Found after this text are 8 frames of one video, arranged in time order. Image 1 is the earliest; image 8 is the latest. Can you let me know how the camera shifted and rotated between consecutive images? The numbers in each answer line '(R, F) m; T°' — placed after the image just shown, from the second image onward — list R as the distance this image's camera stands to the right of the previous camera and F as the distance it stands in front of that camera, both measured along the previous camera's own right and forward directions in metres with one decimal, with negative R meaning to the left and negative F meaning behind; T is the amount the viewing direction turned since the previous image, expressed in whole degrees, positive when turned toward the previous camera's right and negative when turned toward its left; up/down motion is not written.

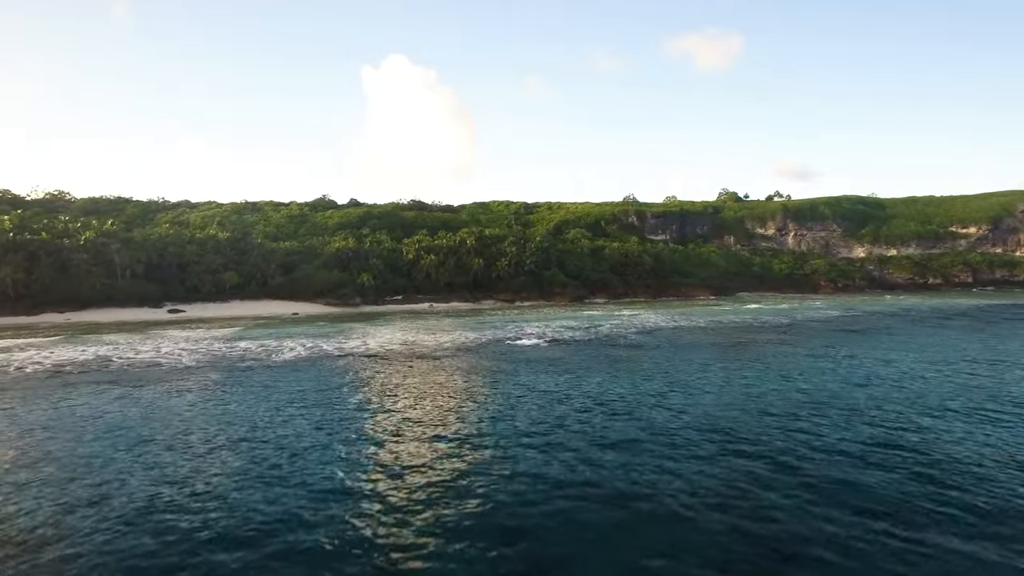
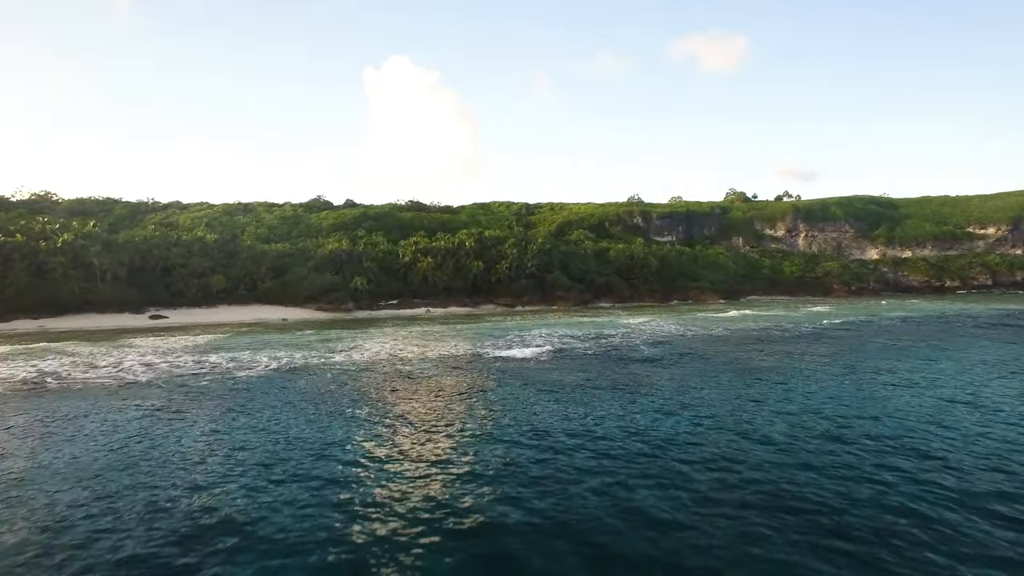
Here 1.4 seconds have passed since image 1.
(+0.2, +3.5) m; 0°
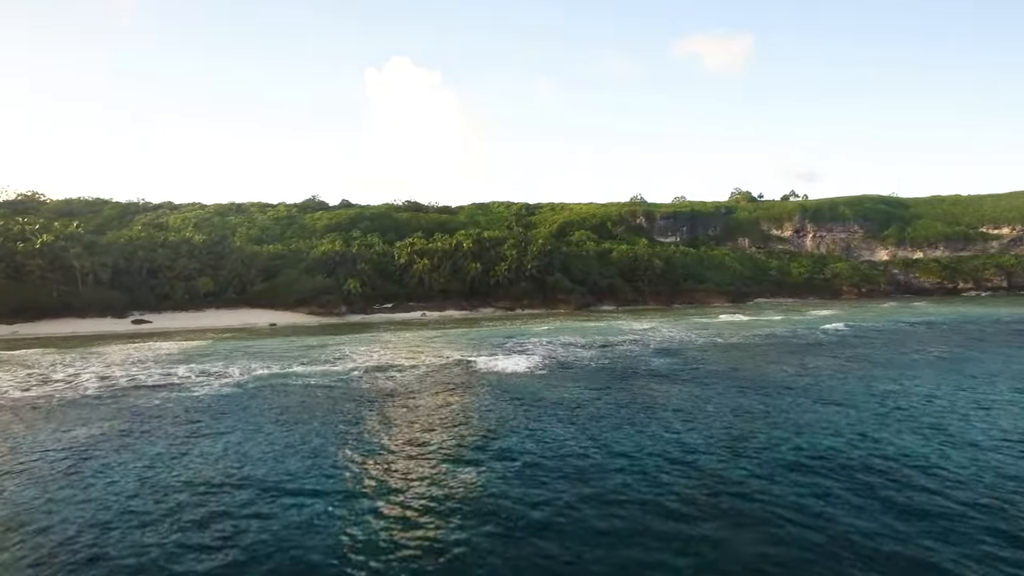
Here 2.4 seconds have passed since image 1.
(+0.3, +2.8) m; 0°
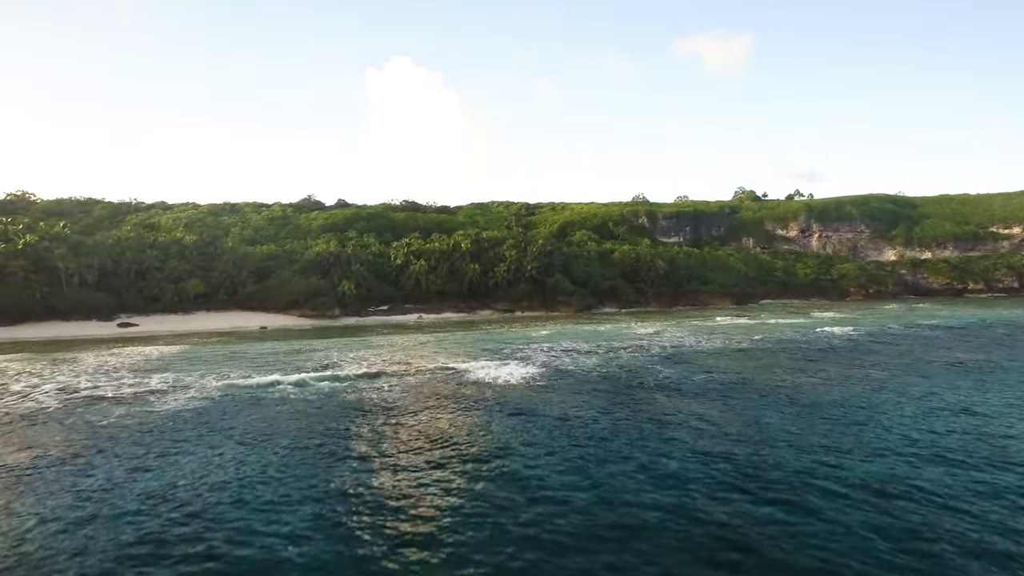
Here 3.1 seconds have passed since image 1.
(+0.2, +2.0) m; 0°
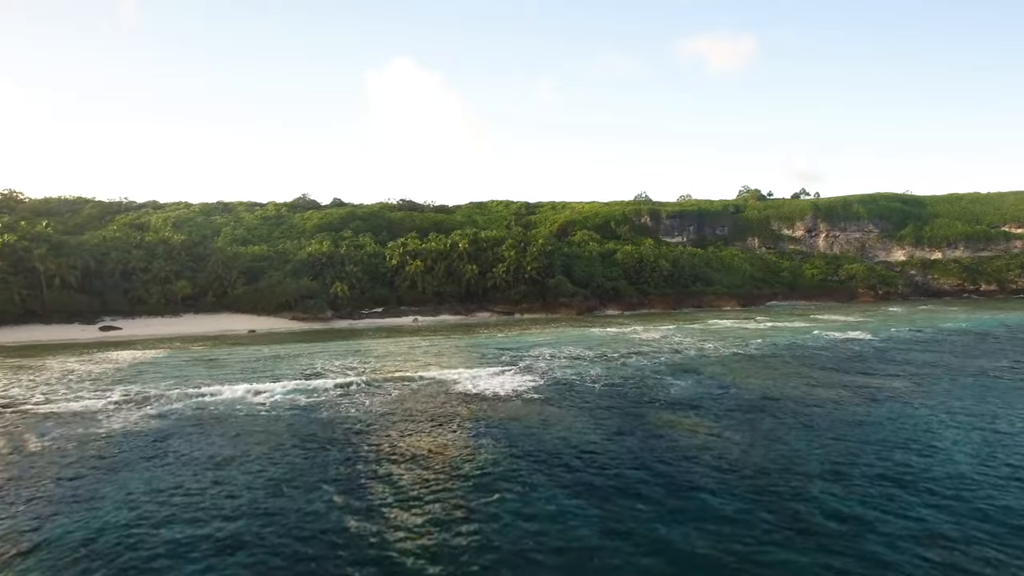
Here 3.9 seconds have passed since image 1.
(+0.2, +2.4) m; 0°
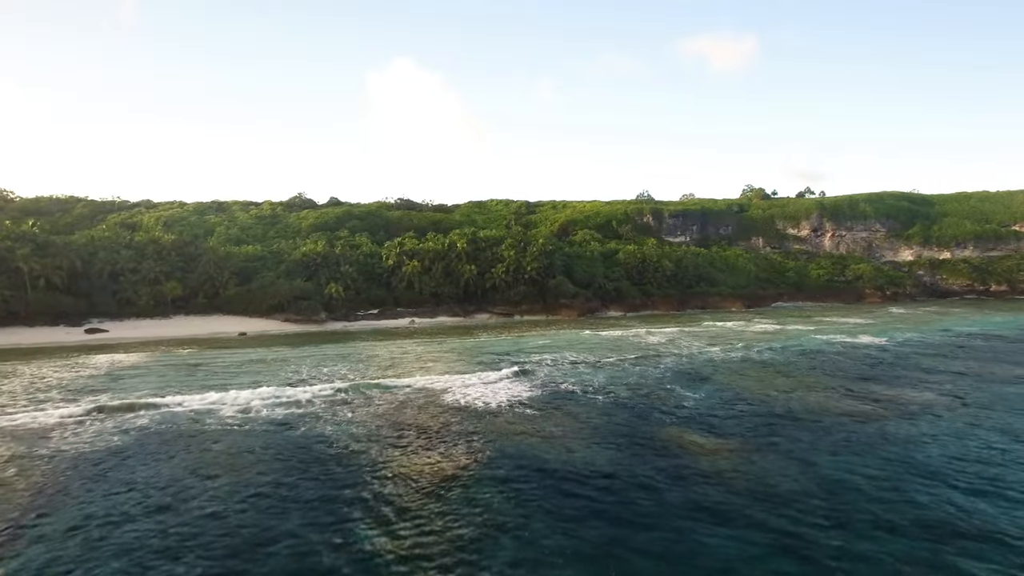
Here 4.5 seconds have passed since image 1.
(+0.1, +1.8) m; 0°
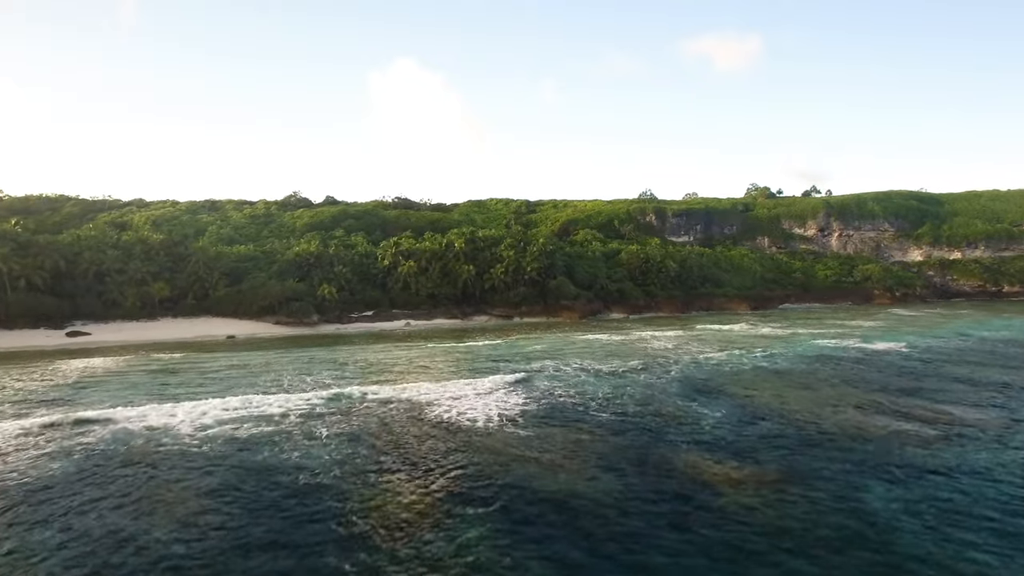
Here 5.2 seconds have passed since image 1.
(+0.2, +2.1) m; 0°
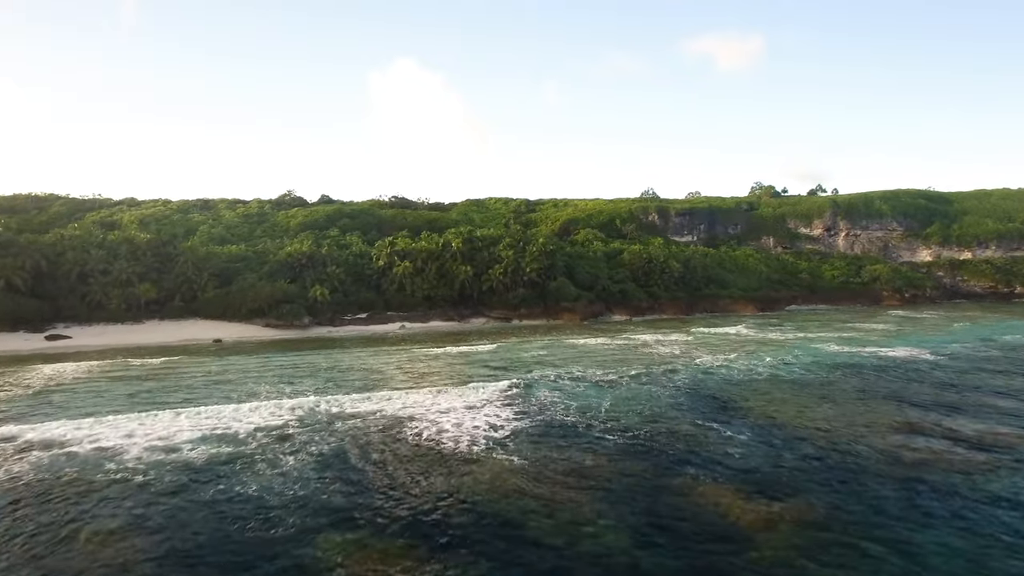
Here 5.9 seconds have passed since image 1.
(+0.2, +2.1) m; 0°
